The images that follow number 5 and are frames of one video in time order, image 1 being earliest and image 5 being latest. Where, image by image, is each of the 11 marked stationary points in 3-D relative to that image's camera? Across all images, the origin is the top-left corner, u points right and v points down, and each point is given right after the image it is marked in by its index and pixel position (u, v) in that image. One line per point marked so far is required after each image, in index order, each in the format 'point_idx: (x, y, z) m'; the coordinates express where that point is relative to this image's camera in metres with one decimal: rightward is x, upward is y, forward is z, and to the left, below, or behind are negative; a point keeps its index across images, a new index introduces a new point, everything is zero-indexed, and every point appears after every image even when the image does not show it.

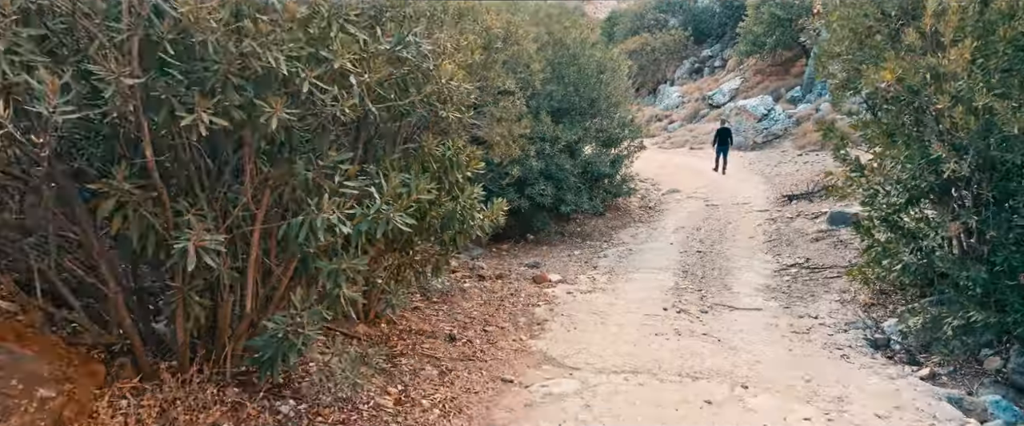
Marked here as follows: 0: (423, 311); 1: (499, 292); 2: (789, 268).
0: (-0.8, -0.9, +6.9) m
1: (-0.2, -0.9, +8.8) m
2: (+3.7, -0.7, +10.0) m
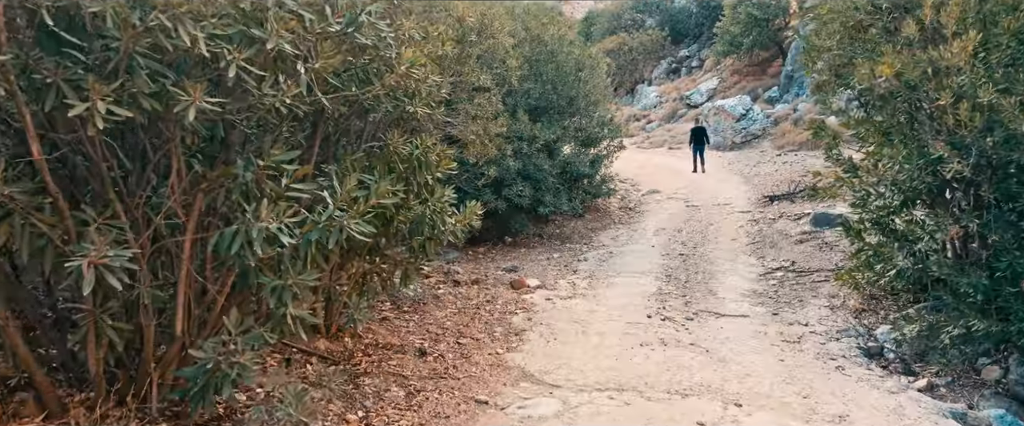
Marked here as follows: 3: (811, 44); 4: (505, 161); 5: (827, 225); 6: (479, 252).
0: (-1.0, -0.9, +6.5) m
1: (-0.4, -1.0, +8.4) m
2: (+3.4, -0.8, +9.7) m
3: (+2.8, +1.6, +7.1) m
4: (-0.1, +0.8, +11.9) m
5: (+5.0, -0.2, +12.0) m
6: (-0.5, -0.6, +12.3) m
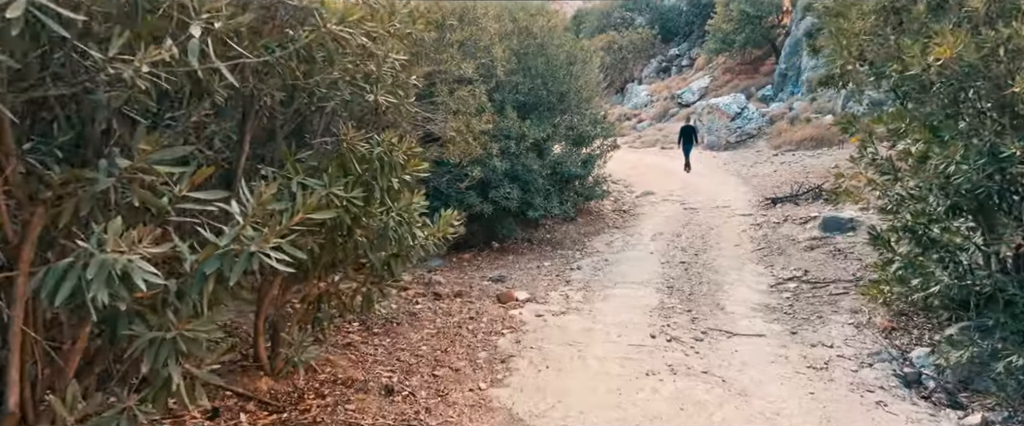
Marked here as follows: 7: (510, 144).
0: (-1.1, -1.0, +5.5) m
1: (-0.6, -1.0, +7.5) m
2: (+3.3, -0.8, +8.8) m
3: (+2.7, +1.5, +6.2) m
4: (-0.3, +0.7, +11.0) m
5: (+4.9, -0.3, +11.2) m
6: (-0.7, -0.7, +11.3) m
7: (0.0, +1.1, +11.4) m
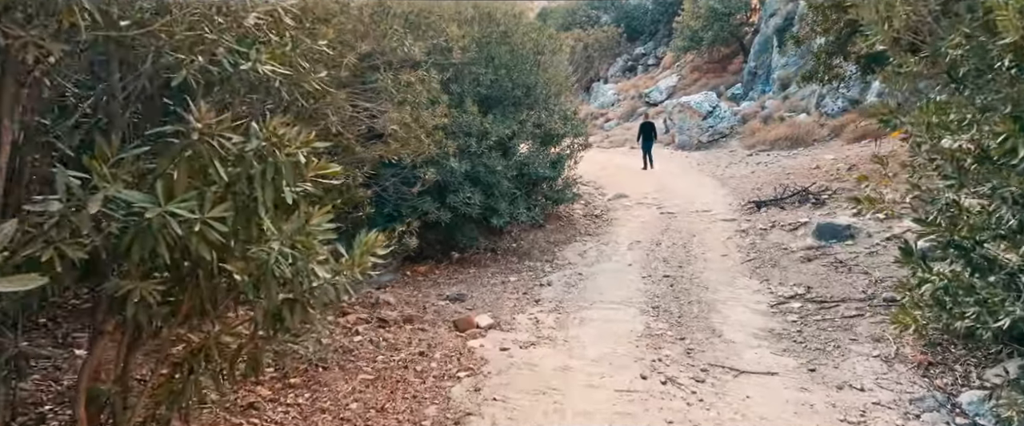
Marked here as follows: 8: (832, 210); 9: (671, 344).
0: (-1.4, -1.1, +4.2) m
1: (-0.9, -1.1, +6.1) m
2: (+2.9, -0.9, +7.7) m
3: (+2.4, +1.5, +5.0) m
4: (-0.8, +0.6, +9.7) m
5: (+4.3, -0.3, +10.1) m
6: (-1.3, -0.8, +10.0) m
7: (-0.6, +1.0, +10.0) m
8: (+5.1, 0.0, +11.9) m
9: (+1.4, -1.1, +6.5) m
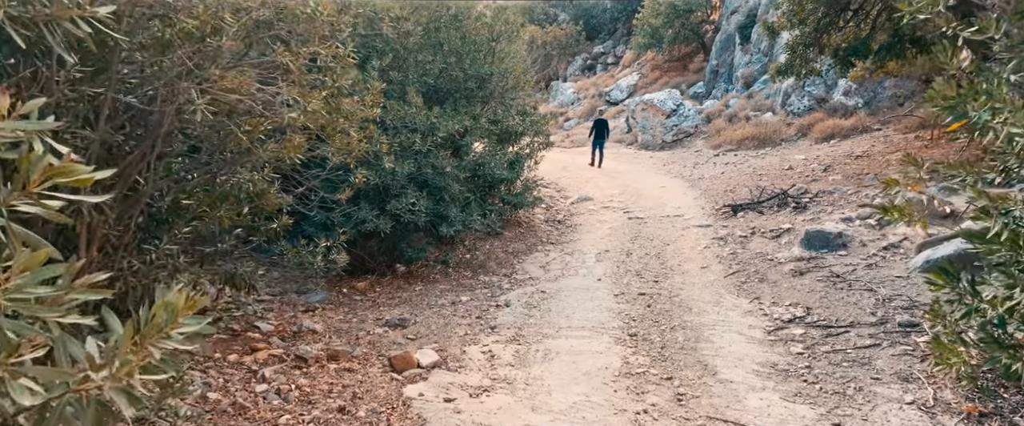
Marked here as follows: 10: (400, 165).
0: (-1.6, -1.2, +2.8) m
1: (-1.2, -1.2, +4.8) m
2: (+2.4, -1.0, +6.5) m
3: (+2.1, +1.4, +3.9) m
4: (-1.3, +0.5, +8.3) m
5: (+3.8, -0.4, +9.0) m
6: (-1.8, -0.9, +8.6) m
7: (-1.1, +0.9, +8.7) m
8: (+4.4, 0.0, +10.9) m
9: (+1.0, -1.2, +5.3) m
10: (-1.3, +0.5, +8.3) m
